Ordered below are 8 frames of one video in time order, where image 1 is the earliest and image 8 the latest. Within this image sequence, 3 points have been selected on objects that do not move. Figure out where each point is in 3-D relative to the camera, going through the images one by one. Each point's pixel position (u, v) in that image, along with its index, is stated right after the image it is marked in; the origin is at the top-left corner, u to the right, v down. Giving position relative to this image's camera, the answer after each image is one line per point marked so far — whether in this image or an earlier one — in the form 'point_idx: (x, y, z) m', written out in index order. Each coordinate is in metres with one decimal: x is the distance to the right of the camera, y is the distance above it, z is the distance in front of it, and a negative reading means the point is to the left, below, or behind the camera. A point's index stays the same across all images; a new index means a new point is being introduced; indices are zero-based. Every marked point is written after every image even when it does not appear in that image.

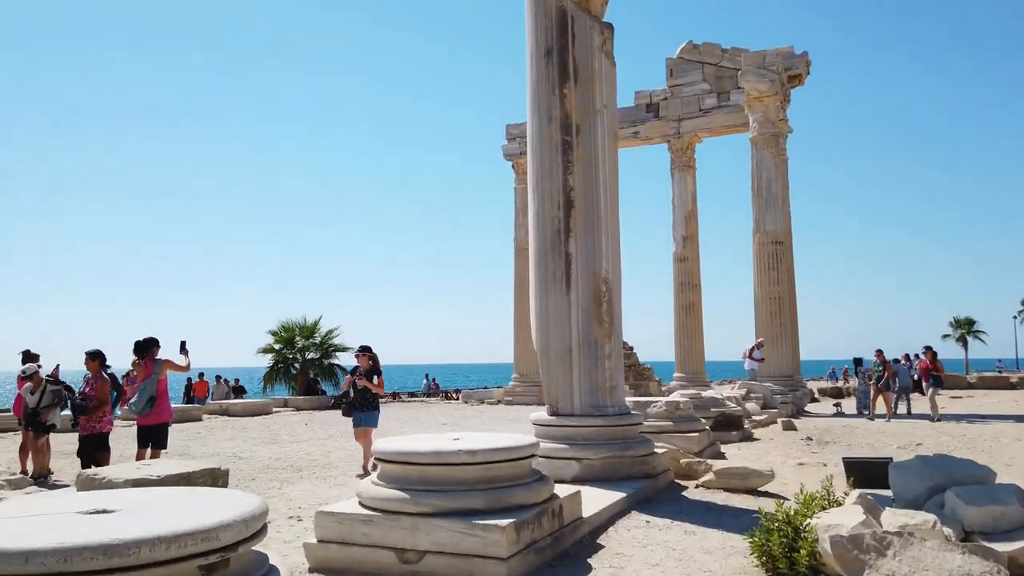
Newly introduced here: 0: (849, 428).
0: (+6.0, -2.5, +14.1) m
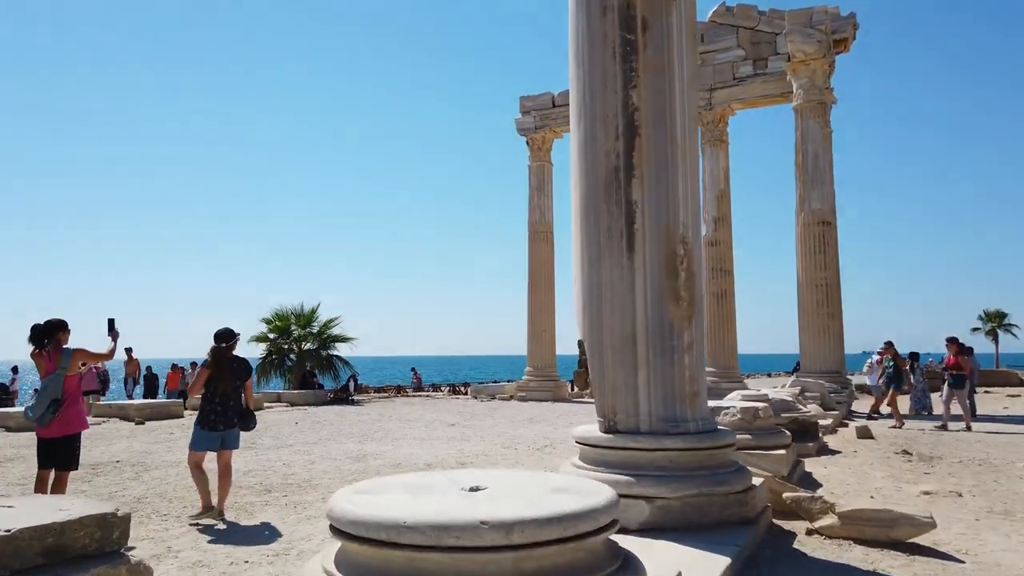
0: (+6.4, -2.2, +11.7) m
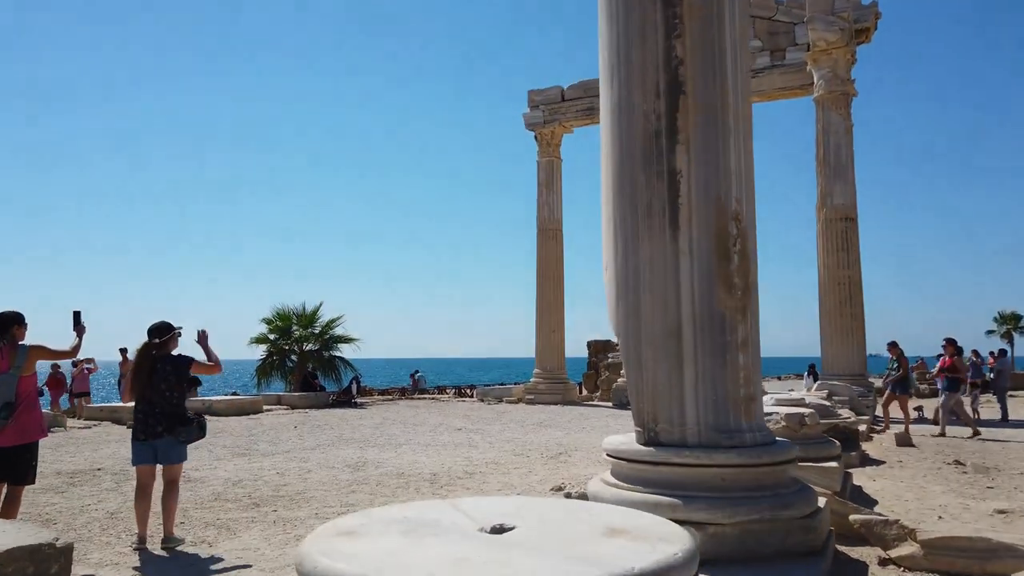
0: (+6.5, -2.2, +10.8) m
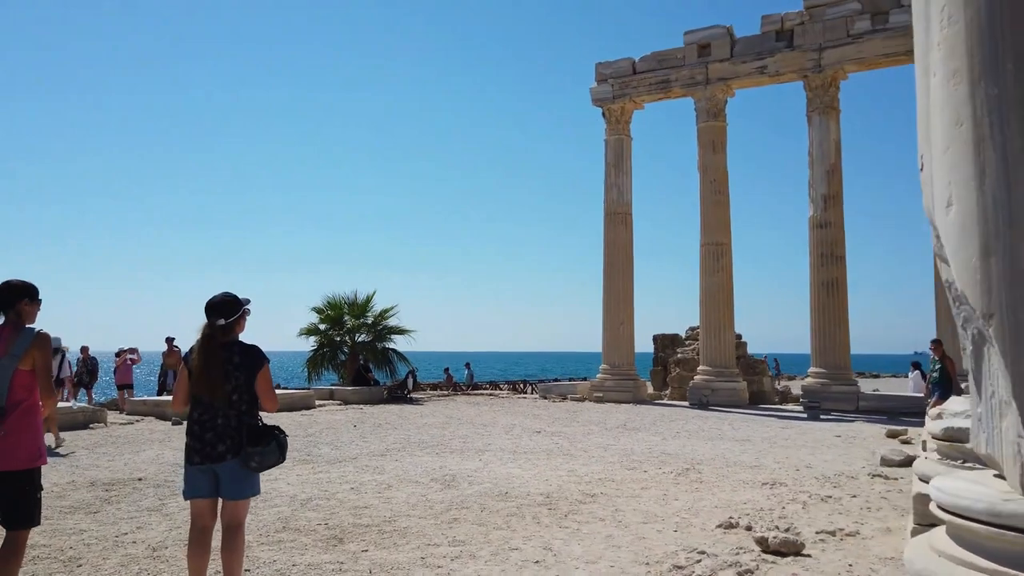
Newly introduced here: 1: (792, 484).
0: (+7.9, -2.0, +8.6) m
1: (+2.9, -2.0, +8.0) m
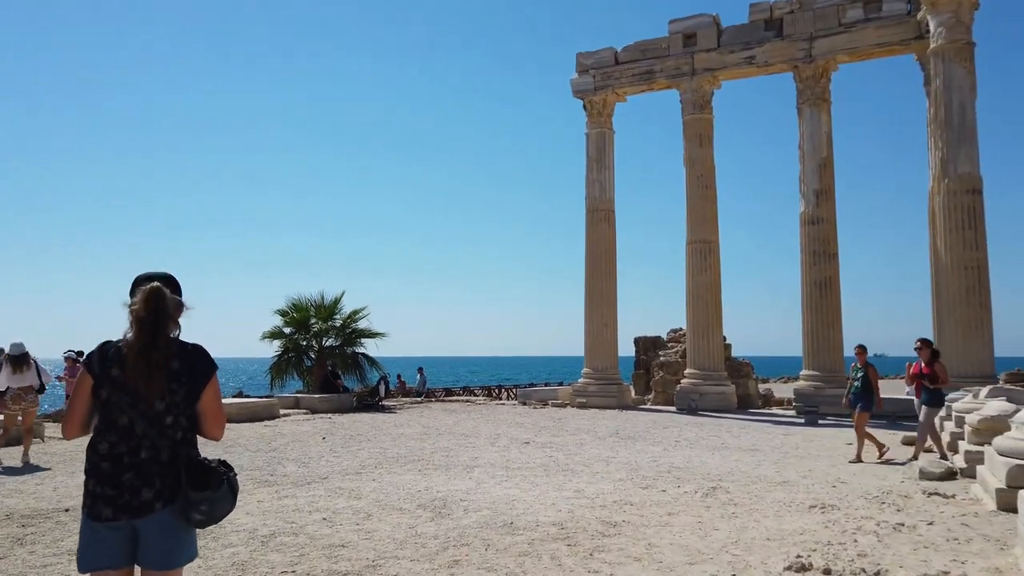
0: (+7.9, -1.9, +7.7) m
1: (+2.9, -1.9, +6.9) m
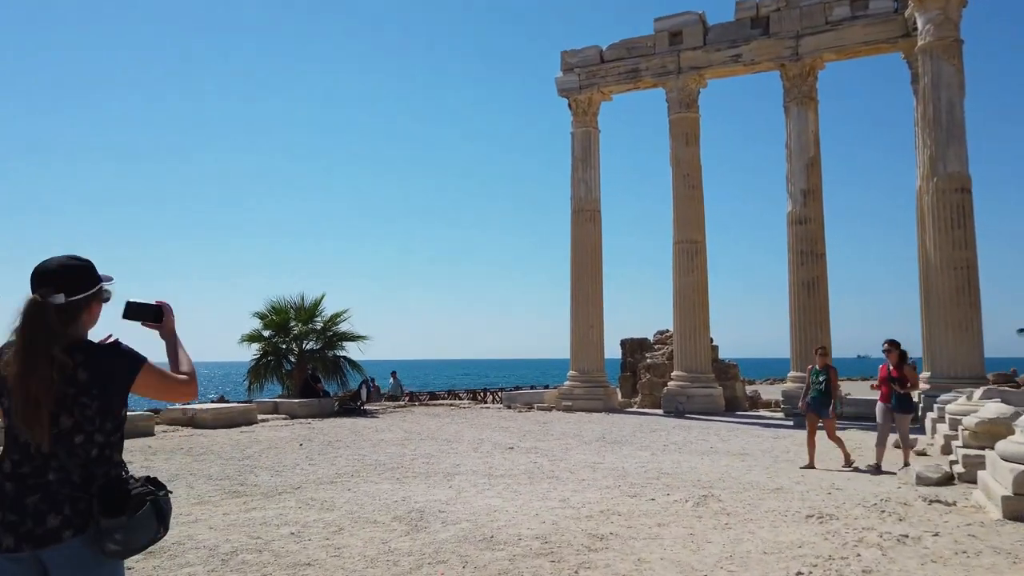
0: (+7.7, -1.8, +7.4) m
1: (+2.8, -1.9, +6.5) m
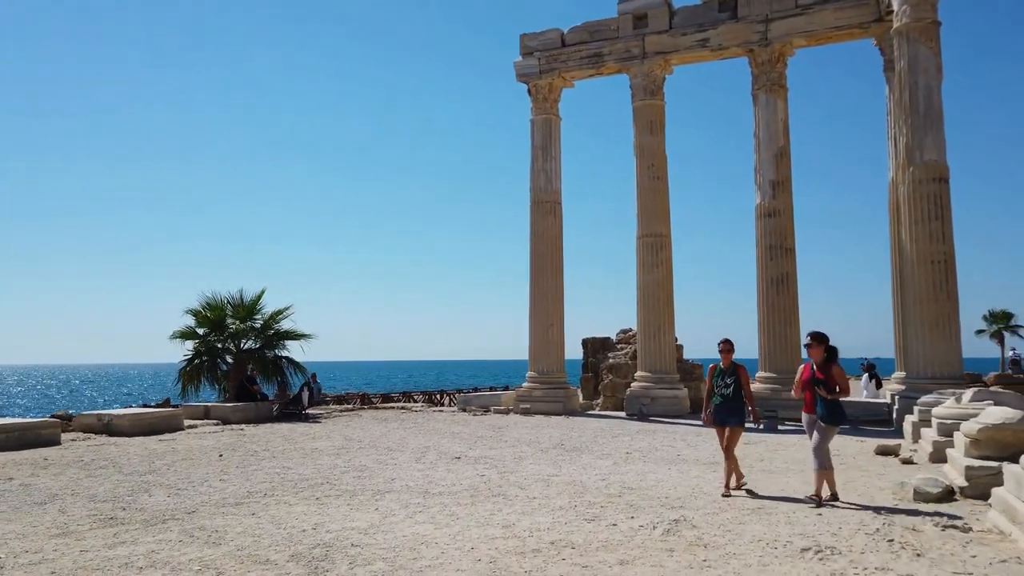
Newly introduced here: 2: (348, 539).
0: (+7.2, -1.7, +6.4) m
1: (+2.3, -1.8, +5.3) m
2: (-1.3, -1.9, +6.1) m
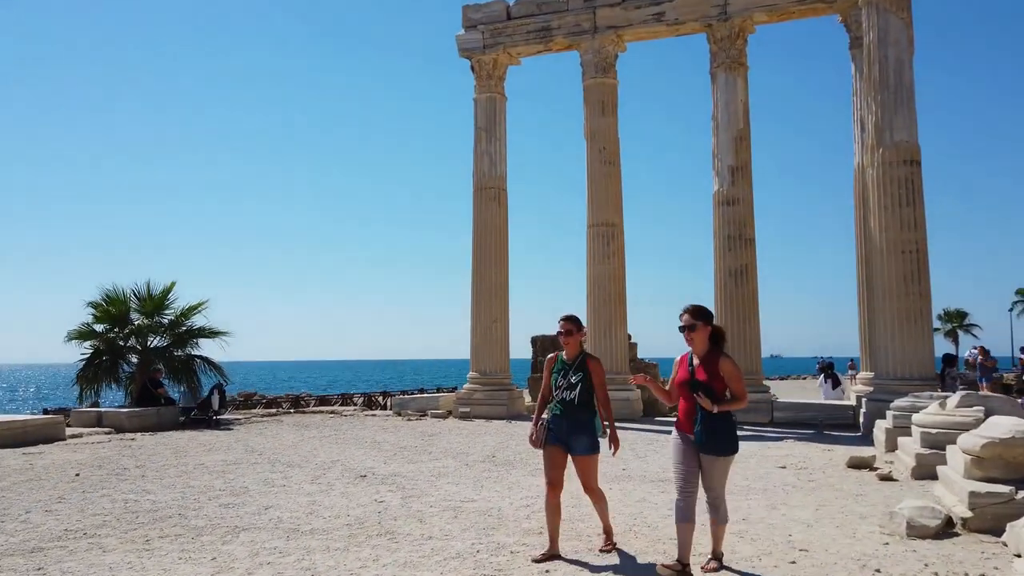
0: (+6.4, -1.6, +5.0) m
1: (+1.5, -1.6, +3.7) m
2: (-2.0, -1.8, +4.3) m
